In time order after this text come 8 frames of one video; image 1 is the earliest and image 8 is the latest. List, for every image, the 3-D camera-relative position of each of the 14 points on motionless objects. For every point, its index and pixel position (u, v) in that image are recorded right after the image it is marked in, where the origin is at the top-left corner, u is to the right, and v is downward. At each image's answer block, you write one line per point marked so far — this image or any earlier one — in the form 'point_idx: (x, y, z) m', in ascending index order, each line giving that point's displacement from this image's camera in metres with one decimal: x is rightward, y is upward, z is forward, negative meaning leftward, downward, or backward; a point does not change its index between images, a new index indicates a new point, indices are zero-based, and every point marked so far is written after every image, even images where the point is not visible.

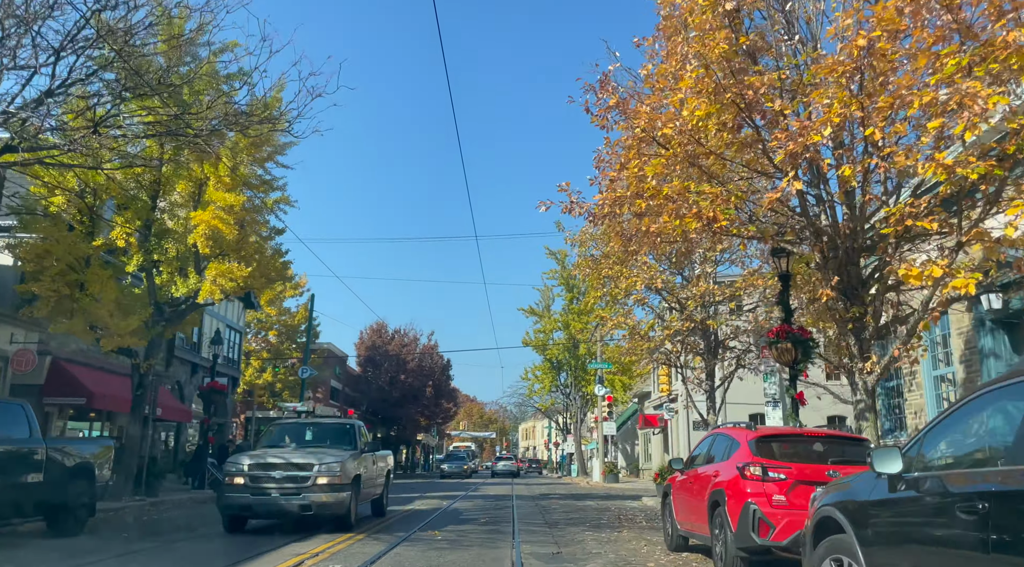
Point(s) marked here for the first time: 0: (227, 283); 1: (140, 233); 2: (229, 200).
0: (-6.2, 0.0, +17.7) m
1: (-8.2, +1.1, +18.0) m
2: (-6.2, +1.9, +17.8) m
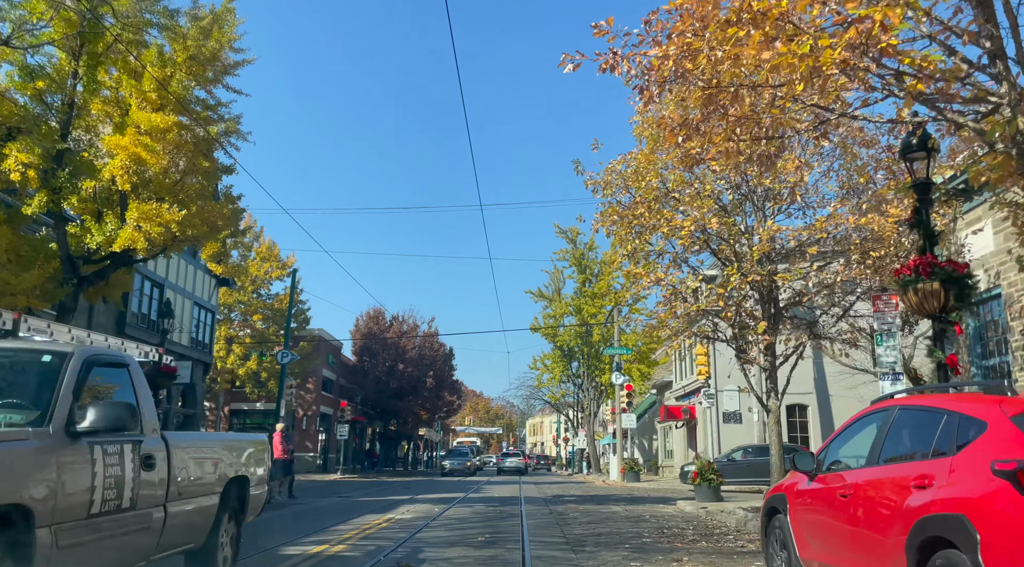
0: (-6.1, +0.9, +13.8) m
1: (-8.1, +2.0, +14.1) m
2: (-6.1, +2.8, +13.9) m
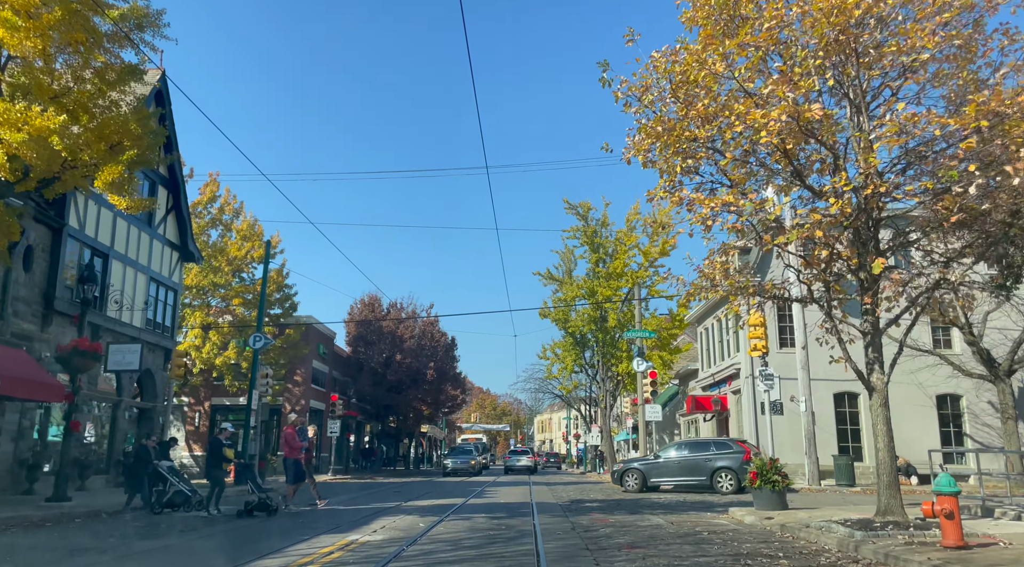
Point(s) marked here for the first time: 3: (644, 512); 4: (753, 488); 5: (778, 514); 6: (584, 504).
0: (-6.0, +1.7, +9.9) m
1: (-8.0, +2.8, +10.3) m
2: (-6.0, +3.6, +10.0) m
3: (+2.5, -4.4, +15.5) m
4: (+4.4, -3.7, +14.9) m
5: (+4.6, -4.1, +14.2) m
6: (+1.5, -4.7, +17.1) m
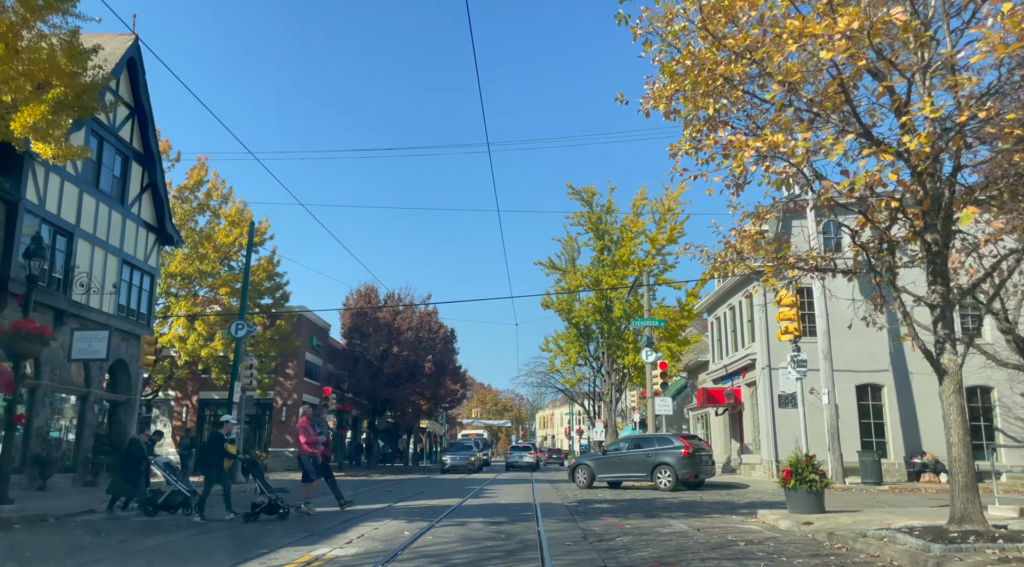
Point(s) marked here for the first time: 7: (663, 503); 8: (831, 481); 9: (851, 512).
0: (-6.0, +2.1, +8.2) m
1: (-8.0, +3.2, +8.5) m
2: (-6.0, +4.0, +8.3) m
3: (+2.5, -3.9, +13.7) m
4: (+4.4, -3.3, +13.1) m
5: (+4.7, -3.6, +12.5) m
6: (+1.5, -4.2, +15.4) m
7: (+3.0, -4.5, +16.6) m
8: (+5.2, -3.2, +13.3) m
9: (+5.6, -3.8, +13.4) m
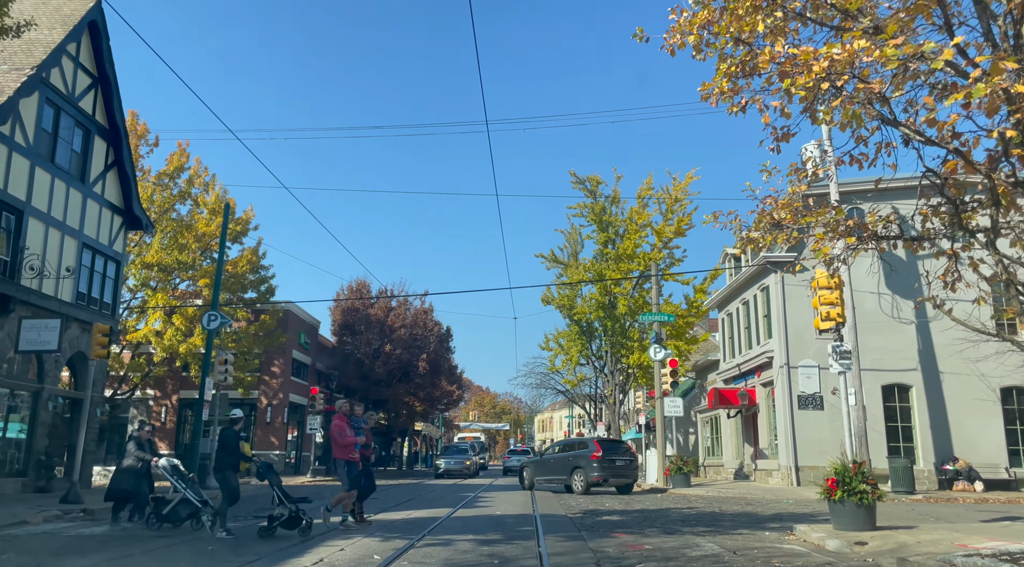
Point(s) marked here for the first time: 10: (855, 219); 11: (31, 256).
0: (-6.0, +2.5, +6.2) m
1: (-8.0, +3.6, +6.5) m
2: (-6.0, +4.4, +6.3) m
3: (+2.5, -3.6, +11.8) m
4: (+4.4, -3.0, +11.2) m
5: (+4.6, -3.3, +10.5) m
6: (+1.5, -3.9, +13.4) m
7: (+3.0, -4.2, +14.6) m
8: (+5.2, -2.9, +11.3) m
9: (+5.5, -3.4, +11.4) m
10: (+4.5, +0.9, +10.5) m
11: (-10.5, +0.6, +17.8) m
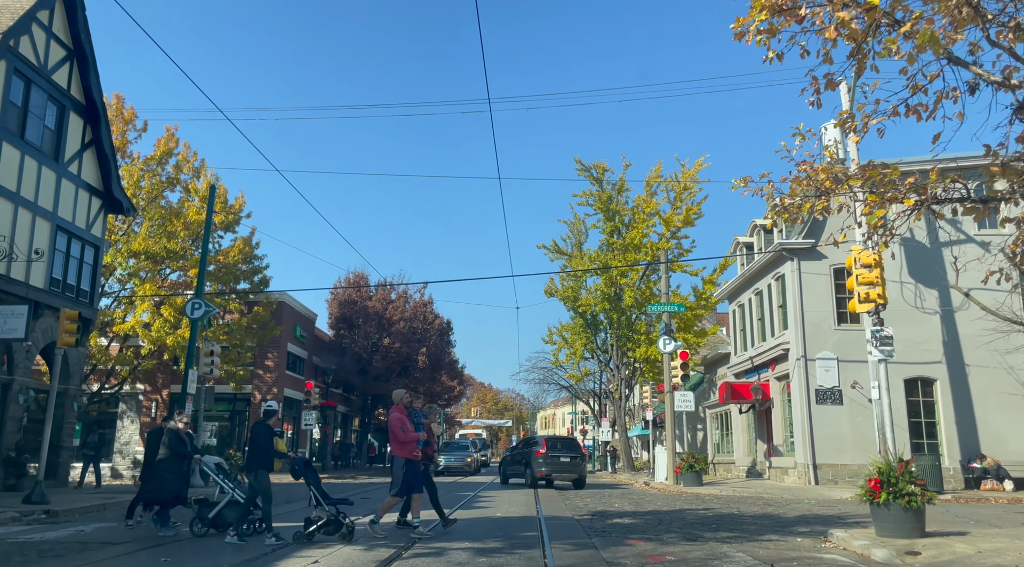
0: (-6.0, +2.8, +5.0) m
1: (-8.0, +3.9, +5.3) m
2: (-6.0, +4.7, +5.1) m
3: (+2.5, -3.3, +10.5) m
4: (+4.4, -2.7, +9.9) m
5: (+4.6, -3.0, +9.3) m
6: (+1.5, -3.6, +12.2) m
7: (+3.0, -3.9, +13.4) m
8: (+5.2, -2.6, +10.0) m
9: (+5.5, -3.1, +10.1) m
10: (+4.5, +1.2, +9.2) m
11: (-10.5, +0.9, +16.5) m
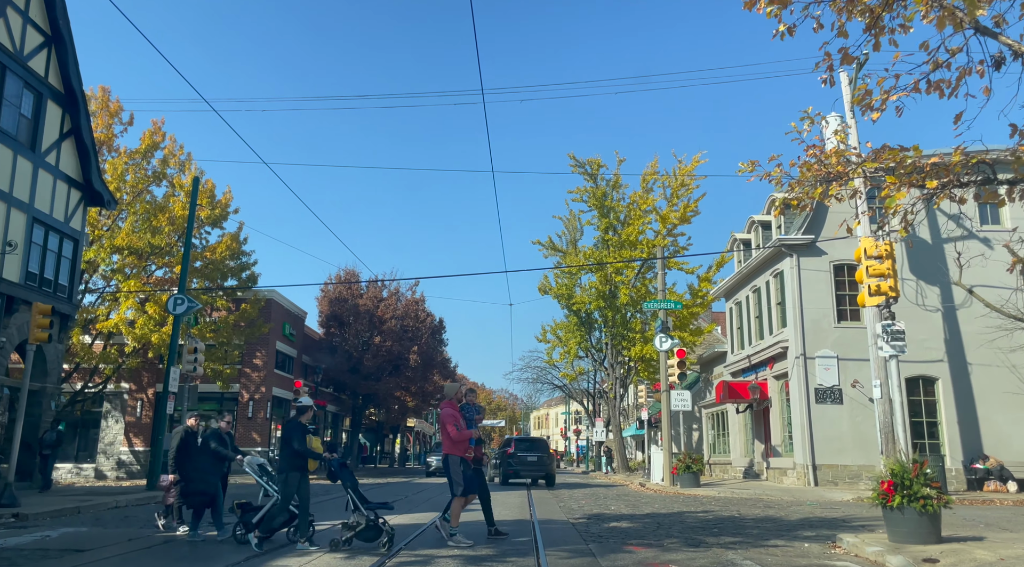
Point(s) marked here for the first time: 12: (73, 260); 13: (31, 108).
0: (-6.0, +2.9, +4.3) m
1: (-8.1, +4.0, +4.7) m
2: (-6.1, +4.8, +4.5) m
3: (+2.4, -3.2, +9.9) m
4: (+4.3, -2.6, +9.4) m
5: (+4.6, -2.9, +8.7) m
6: (+1.4, -3.5, +11.6) m
7: (+2.9, -3.8, +12.8) m
8: (+5.1, -2.5, +9.5) m
9: (+5.4, -3.0, +9.6) m
10: (+4.5, +1.3, +8.7) m
11: (-10.6, +1.1, +15.9) m
12: (-10.7, +0.6, +19.9) m
13: (-10.8, +3.9, +18.1) m
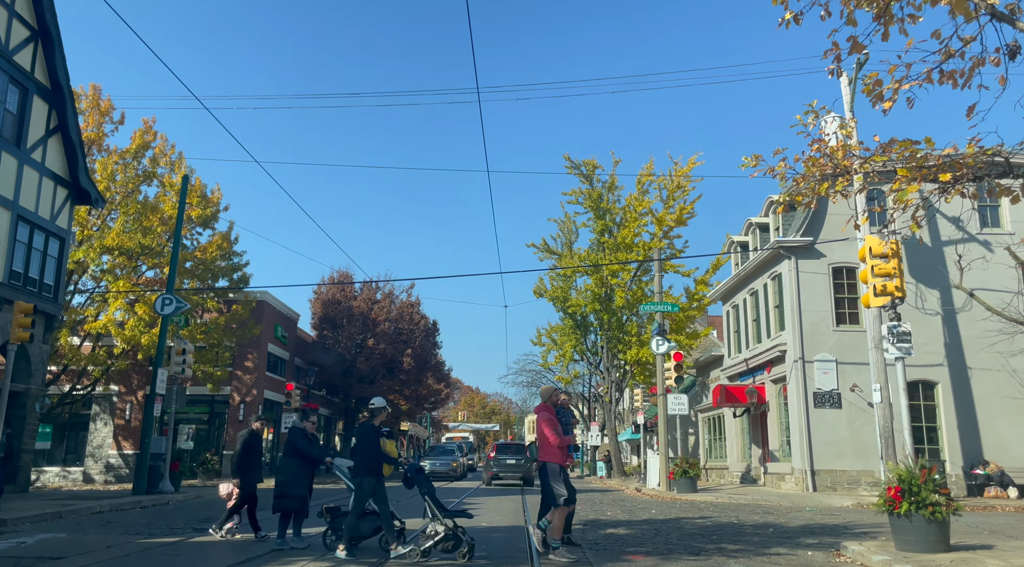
0: (-6.1, +3.0, +4.0) m
1: (-8.1, +4.1, +4.3) m
2: (-6.1, +4.9, +4.1) m
3: (+2.3, -3.2, +9.6) m
4: (+4.3, -2.6, +9.1) m
5: (+4.5, -2.9, +8.4) m
6: (+1.3, -3.5, +11.3) m
7: (+2.8, -3.8, +12.5) m
8: (+5.0, -2.5, +9.2) m
9: (+5.4, -3.0, +9.3) m
10: (+4.4, +1.3, +8.4) m
11: (-10.7, +1.1, +15.5) m
12: (-10.8, +0.6, +19.5) m
13: (-10.8, +3.9, +17.8) m
